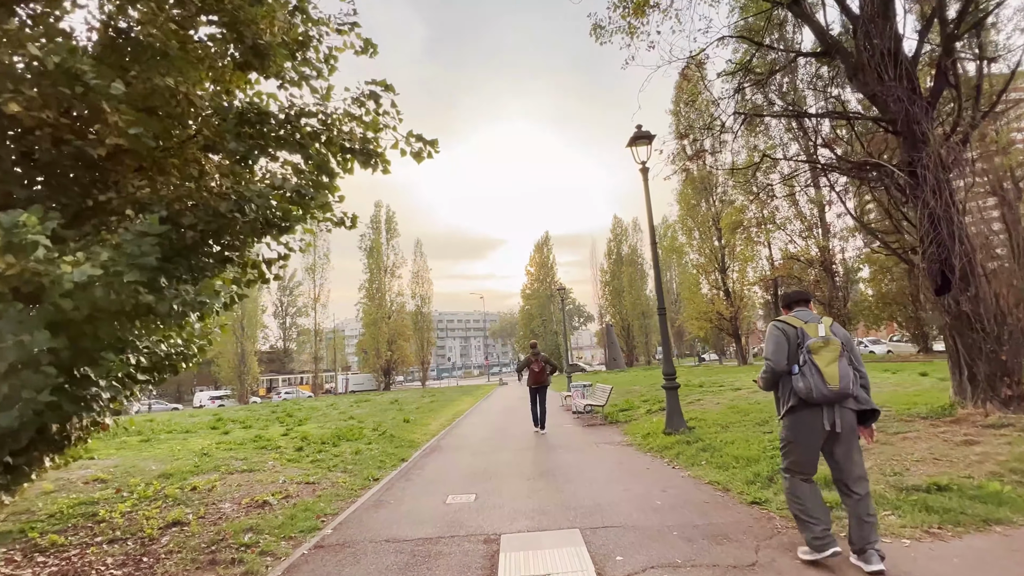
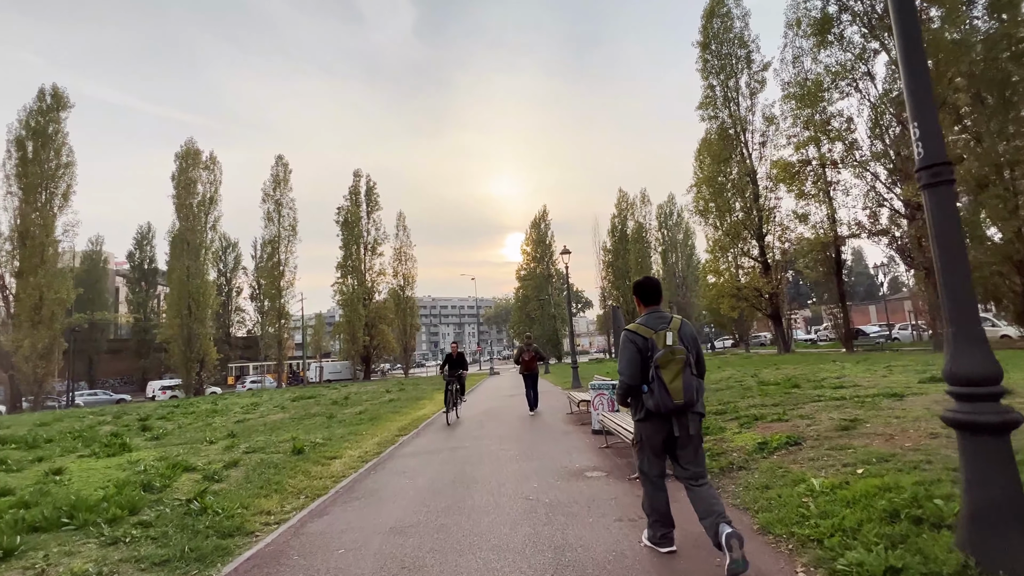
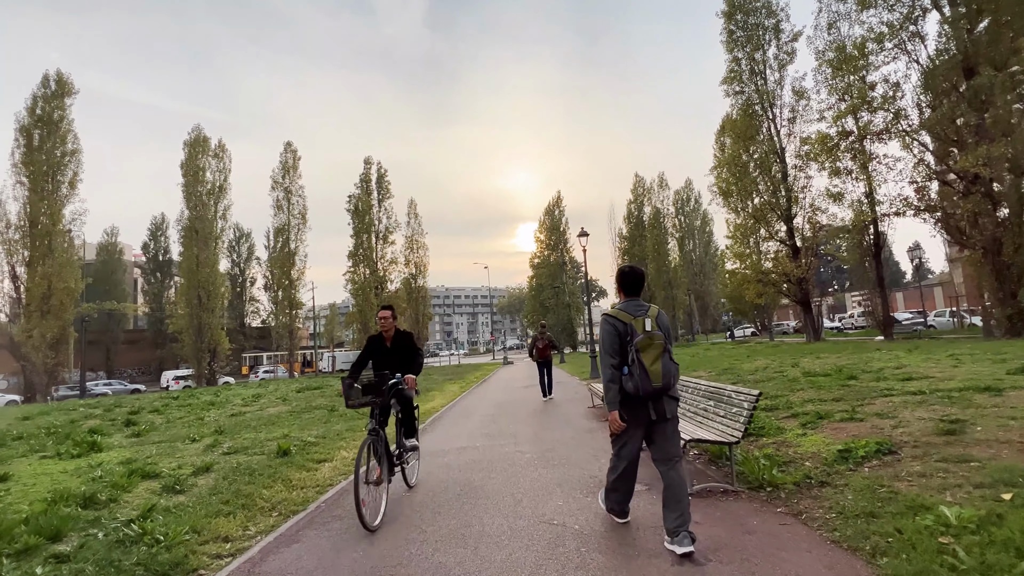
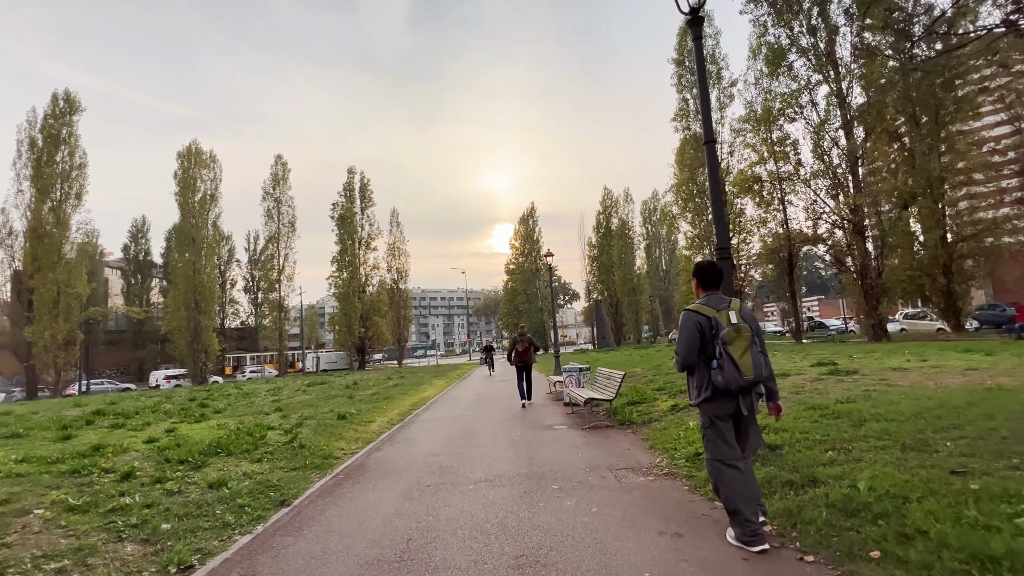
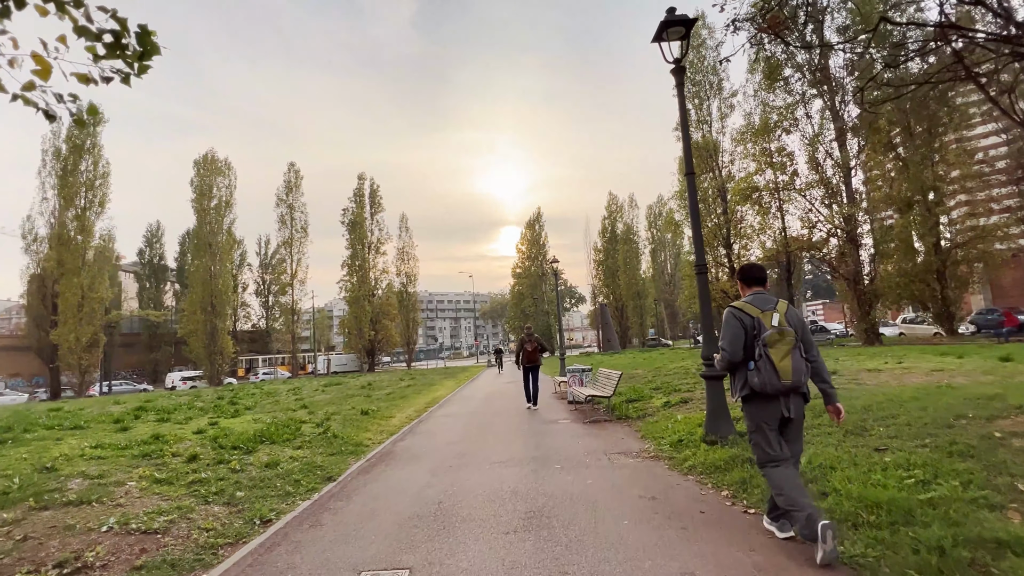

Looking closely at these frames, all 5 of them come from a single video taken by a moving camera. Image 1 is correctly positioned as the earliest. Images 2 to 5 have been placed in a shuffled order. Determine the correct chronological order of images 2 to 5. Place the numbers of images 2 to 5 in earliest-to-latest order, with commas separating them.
5, 4, 2, 3
